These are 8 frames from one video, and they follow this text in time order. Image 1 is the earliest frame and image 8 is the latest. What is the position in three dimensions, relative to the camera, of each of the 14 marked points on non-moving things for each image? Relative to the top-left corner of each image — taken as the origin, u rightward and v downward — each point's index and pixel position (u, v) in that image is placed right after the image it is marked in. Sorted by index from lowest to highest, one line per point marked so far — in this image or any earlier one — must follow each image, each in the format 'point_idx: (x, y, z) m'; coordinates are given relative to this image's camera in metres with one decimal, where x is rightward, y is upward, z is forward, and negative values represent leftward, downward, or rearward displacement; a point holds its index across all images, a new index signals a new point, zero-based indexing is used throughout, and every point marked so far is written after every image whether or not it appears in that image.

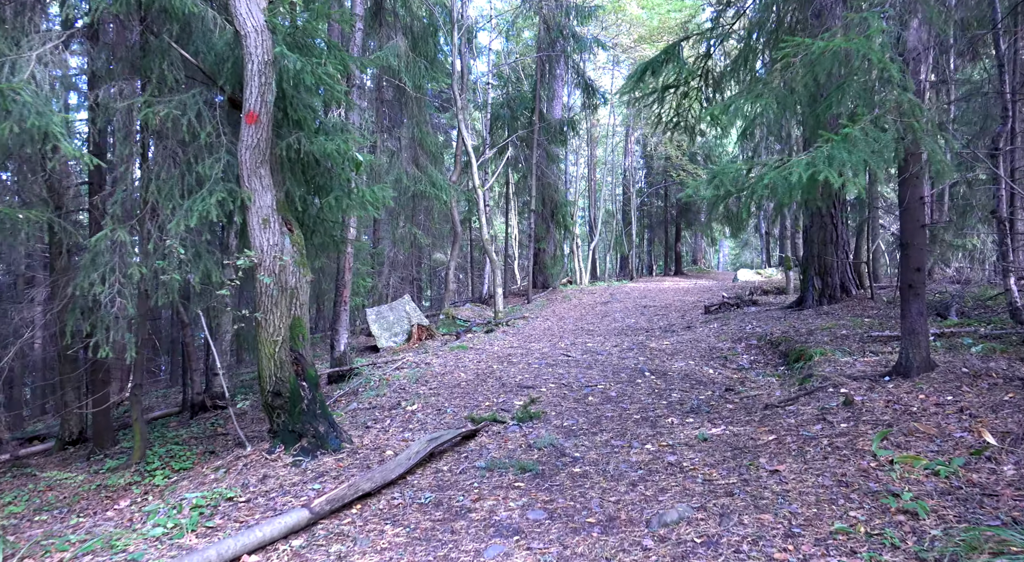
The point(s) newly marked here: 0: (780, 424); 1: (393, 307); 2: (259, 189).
0: (+2.2, -1.1, +5.5) m
1: (-2.5, -0.6, +14.8) m
2: (-2.1, +0.8, +5.8) m
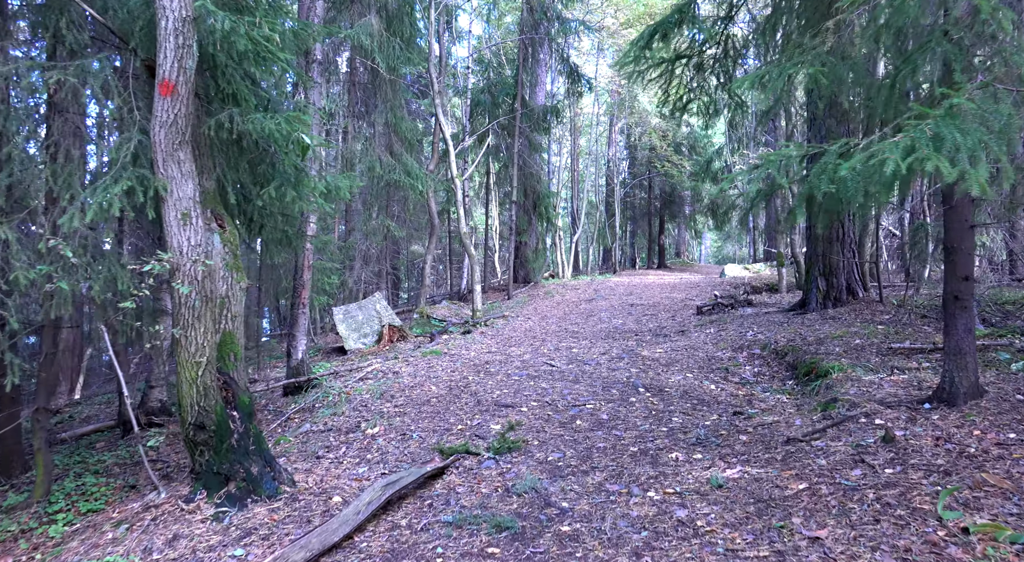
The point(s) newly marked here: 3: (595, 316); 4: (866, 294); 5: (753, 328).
0: (+2.0, -1.2, +4.6) m
1: (-3.0, -0.5, +13.7) m
2: (-2.3, +0.7, +4.8) m
3: (+1.8, -0.8, +15.1) m
4: (+5.4, -0.2, +10.5) m
5: (+3.5, -0.7, +9.9) m
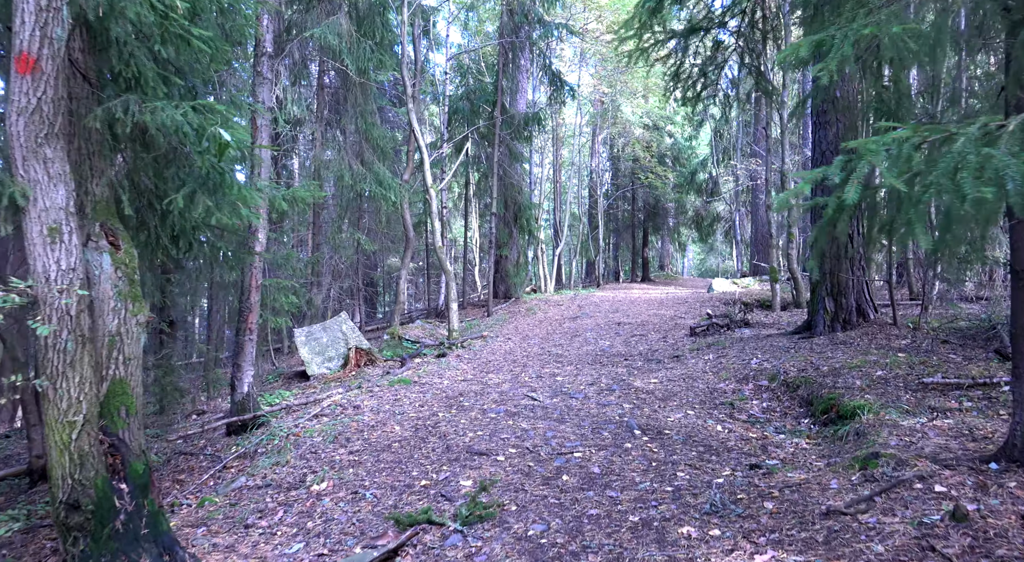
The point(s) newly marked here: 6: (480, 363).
0: (+1.8, -1.4, +3.6) m
1: (-3.4, -0.8, +12.6) m
2: (-2.5, +0.5, +3.7) m
3: (+1.4, -1.1, +14.1) m
4: (+5.1, -0.5, +9.6) m
5: (+3.2, -1.0, +9.0) m
6: (-0.5, -1.4, +11.6) m
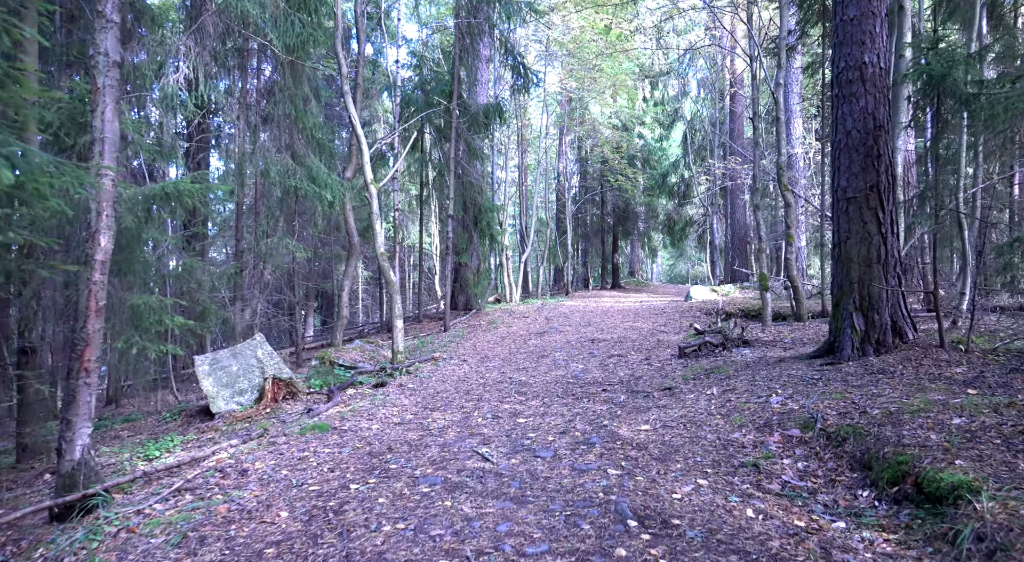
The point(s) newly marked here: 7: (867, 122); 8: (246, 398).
0: (+1.5, -1.5, +1.5) m
1: (-4.0, -1.0, +10.3) m
2: (-2.8, +0.4, +1.4) m
3: (+0.7, -1.3, +12.0) m
4: (+4.5, -0.6, +7.7) m
5: (+2.7, -1.1, +7.0) m
6: (-1.2, -1.6, +9.4) m
7: (+4.0, +1.8, +7.7) m
8: (-3.8, -1.6, +9.7) m
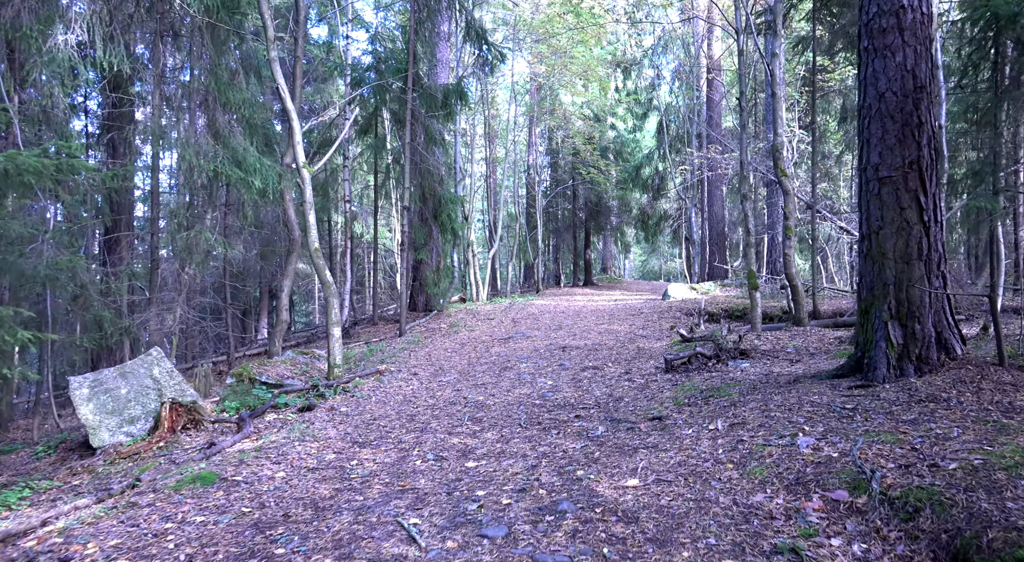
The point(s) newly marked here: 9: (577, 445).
0: (+1.3, -1.6, -0.1) m
1: (-4.6, -1.1, +8.4) m
2: (-3.0, +0.3, -0.4) m
3: (0.0, -1.3, +10.3) m
4: (+4.1, -0.6, +6.2) m
5: (+2.2, -1.1, +5.4) m
6: (-1.7, -1.6, +7.6) m
7: (+3.5, +1.8, +6.2) m
8: (-4.3, -1.7, +7.8) m
9: (+0.6, -1.4, +5.9) m
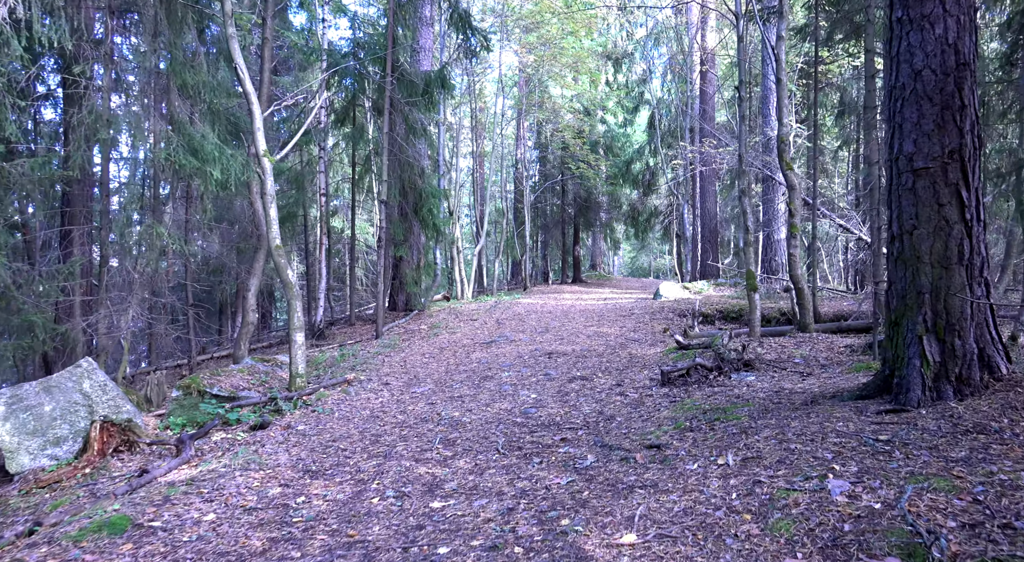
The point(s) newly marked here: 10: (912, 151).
0: (+1.2, -1.6, -1.0) m
1: (-4.8, -1.1, +7.4) m
2: (-3.1, +0.3, -1.4) m
3: (-0.2, -1.4, +9.4) m
4: (+3.9, -0.7, +5.3) m
5: (+2.0, -1.2, +4.5) m
6: (-1.9, -1.6, +6.7) m
7: (+3.3, +1.7, +5.3) m
8: (-4.5, -1.7, +6.8) m
9: (+0.4, -1.5, +5.0) m
10: (+3.2, +1.0, +5.5) m
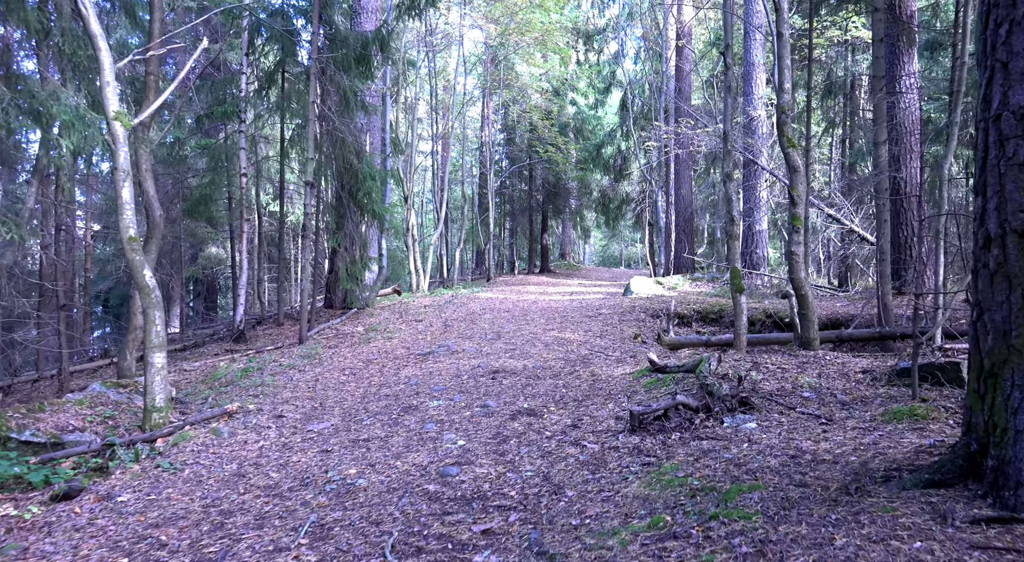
0: (+0.9, -1.9, -3.0) m
1: (-5.5, -1.1, +5.1) m
2: (-3.4, 0.0, -3.6) m
3: (-1.0, -1.4, +7.3) m
4: (+3.3, -0.8, +3.4) m
5: (+1.5, -1.3, +2.5) m
6: (-2.6, -1.7, +4.5) m
7: (+2.8, +1.6, +3.3) m
8: (-5.2, -1.8, +4.6) m
9: (-0.2, -1.6, +3.0) m
10: (+2.6, +0.9, +3.4) m
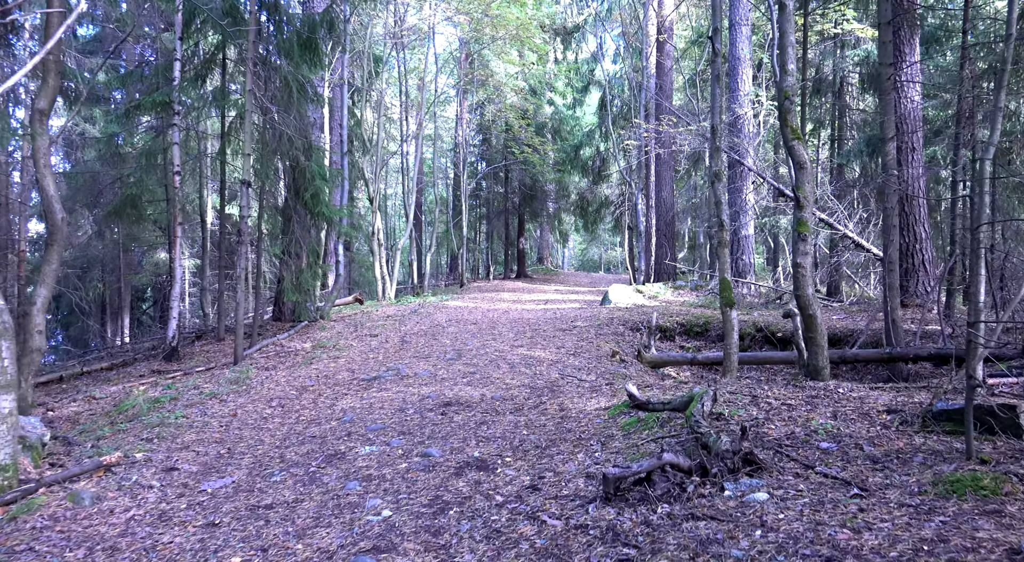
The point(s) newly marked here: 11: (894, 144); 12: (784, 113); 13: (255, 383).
0: (+0.7, -2.0, -4.4) m
1: (-5.9, -1.3, +3.6) m
2: (-3.5, -0.1, -5.1) m
3: (-1.4, -1.6, +5.9) m
4: (+2.9, -1.0, +2.1) m
5: (+1.2, -1.5, +1.1) m
6: (-2.9, -1.9, +3.0) m
7: (+2.4, +1.4, +2.0) m
8: (-5.5, -1.9, +3.0) m
9: (-0.5, -1.7, +1.5) m
10: (+2.2, +0.7, +2.1) m
11: (+5.5, +2.0, +9.9) m
12: (+2.9, +1.8, +7.3) m
13: (-3.6, -1.4, +9.7) m
